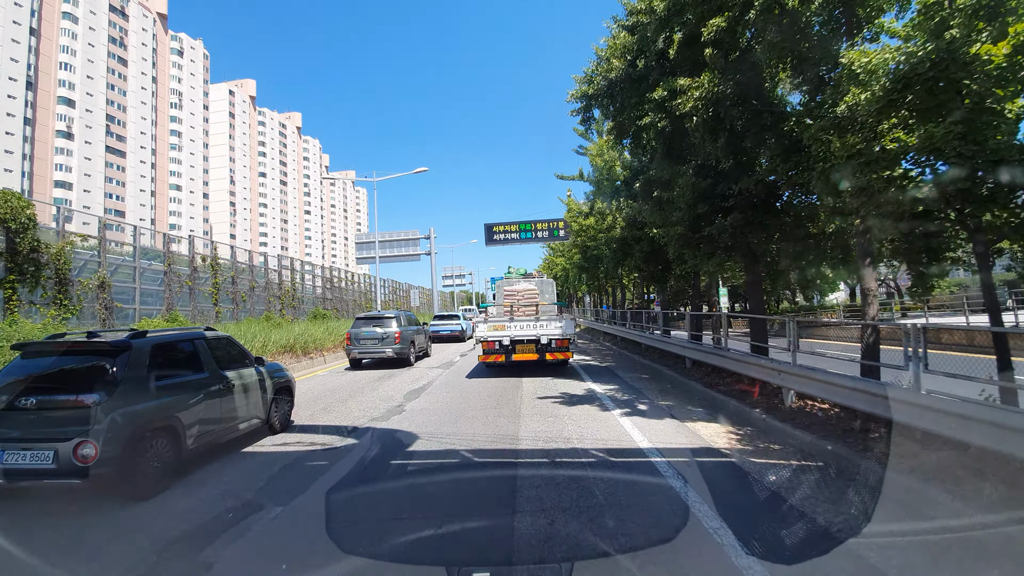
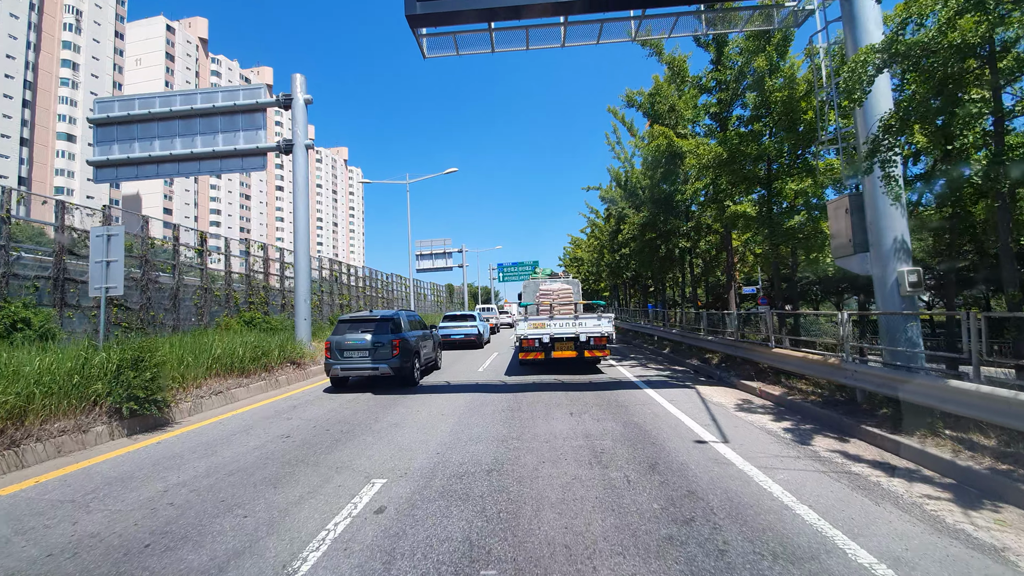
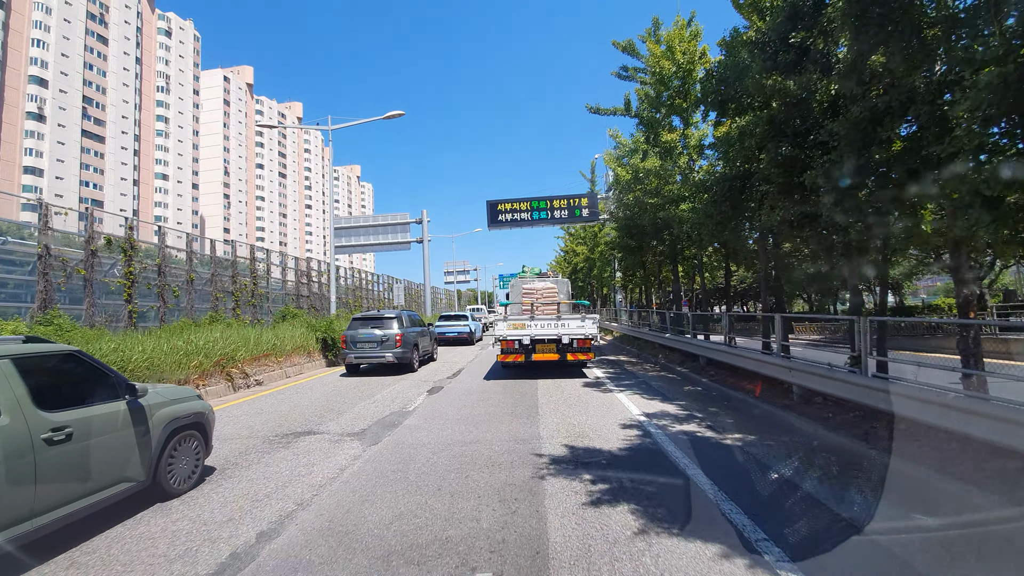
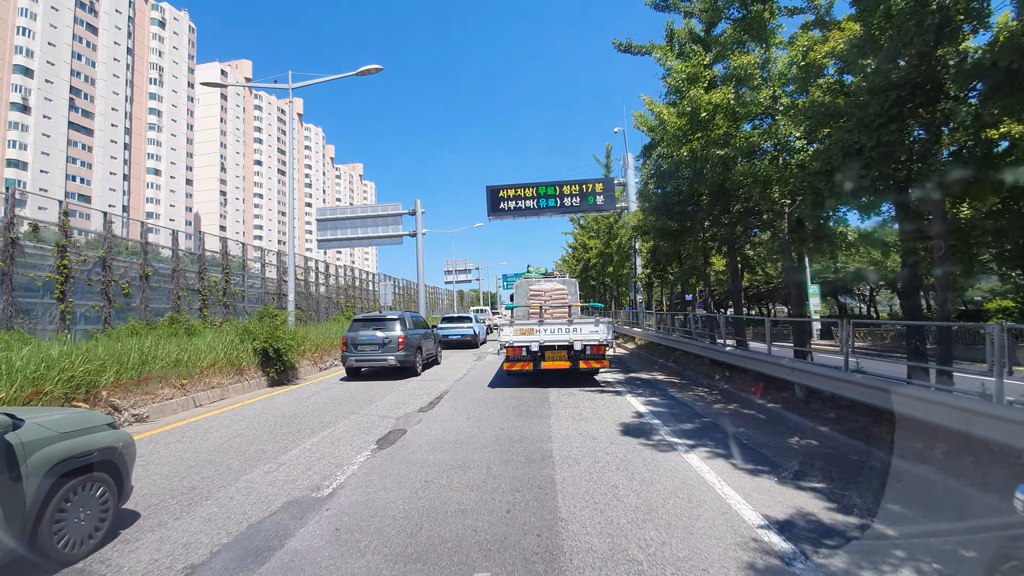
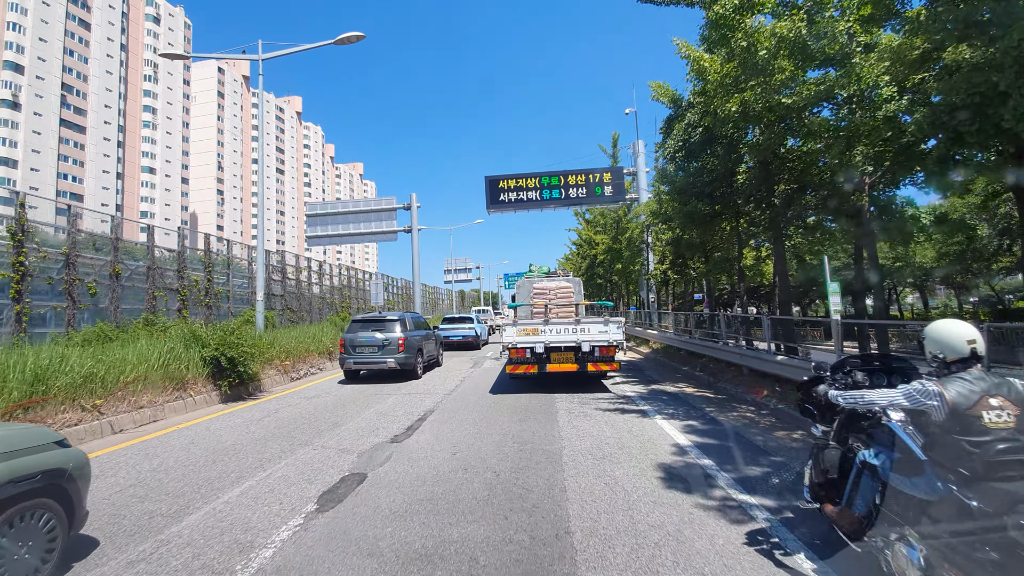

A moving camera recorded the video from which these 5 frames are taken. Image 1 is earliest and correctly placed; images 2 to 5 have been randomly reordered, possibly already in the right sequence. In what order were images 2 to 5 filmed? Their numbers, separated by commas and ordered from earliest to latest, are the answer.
3, 4, 5, 2
